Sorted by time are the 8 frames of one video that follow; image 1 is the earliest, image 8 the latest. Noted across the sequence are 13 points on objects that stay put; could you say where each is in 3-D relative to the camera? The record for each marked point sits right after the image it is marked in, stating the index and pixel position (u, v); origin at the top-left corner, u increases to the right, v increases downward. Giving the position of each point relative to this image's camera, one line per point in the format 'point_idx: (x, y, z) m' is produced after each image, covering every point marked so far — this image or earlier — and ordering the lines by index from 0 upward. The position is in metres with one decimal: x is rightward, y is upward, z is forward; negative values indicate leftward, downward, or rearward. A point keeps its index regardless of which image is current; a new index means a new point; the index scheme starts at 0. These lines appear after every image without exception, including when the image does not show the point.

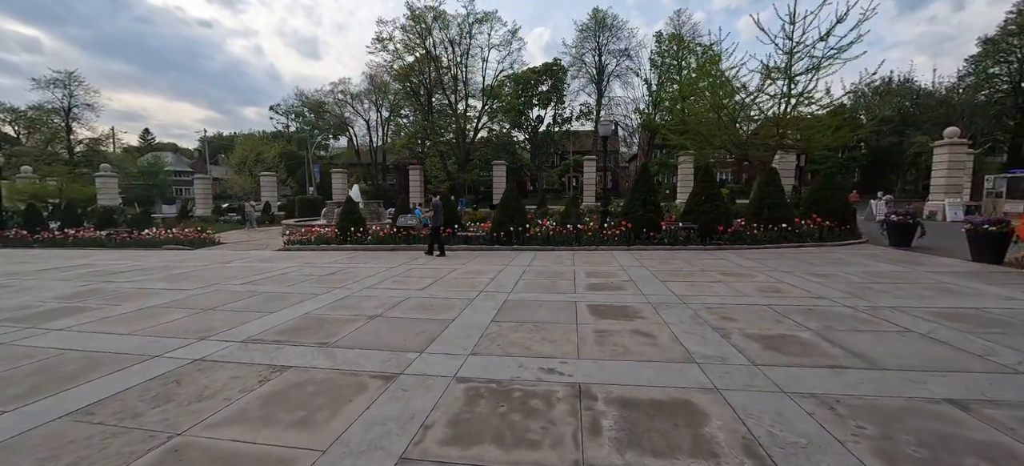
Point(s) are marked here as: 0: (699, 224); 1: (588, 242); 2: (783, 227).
0: (+5.4, +0.3, +11.1) m
1: (+2.4, -0.3, +11.5) m
2: (+7.9, +0.2, +11.1) m
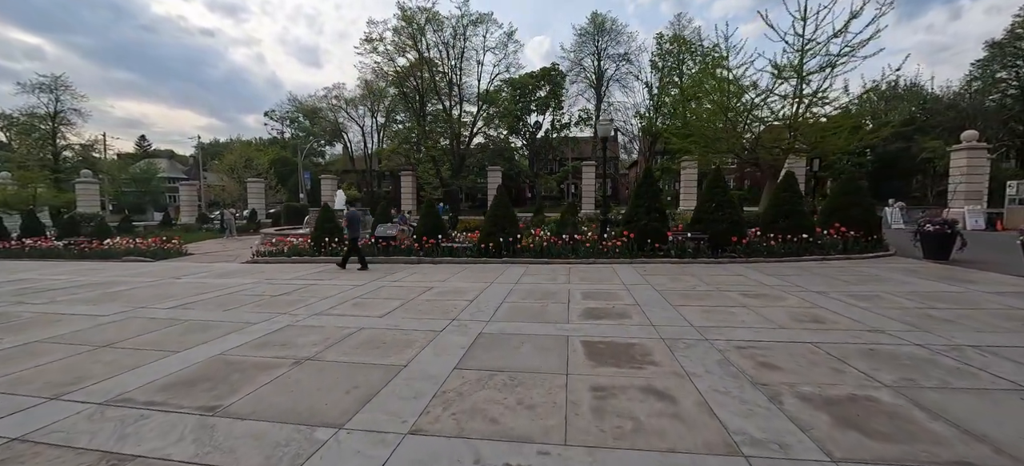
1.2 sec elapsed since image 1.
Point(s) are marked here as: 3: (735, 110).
0: (+5.1, 0.0, +9.9) m
1: (+2.1, -0.6, +10.3) m
2: (+7.6, -0.1, +9.9) m
3: (+9.1, +5.1, +15.7) m
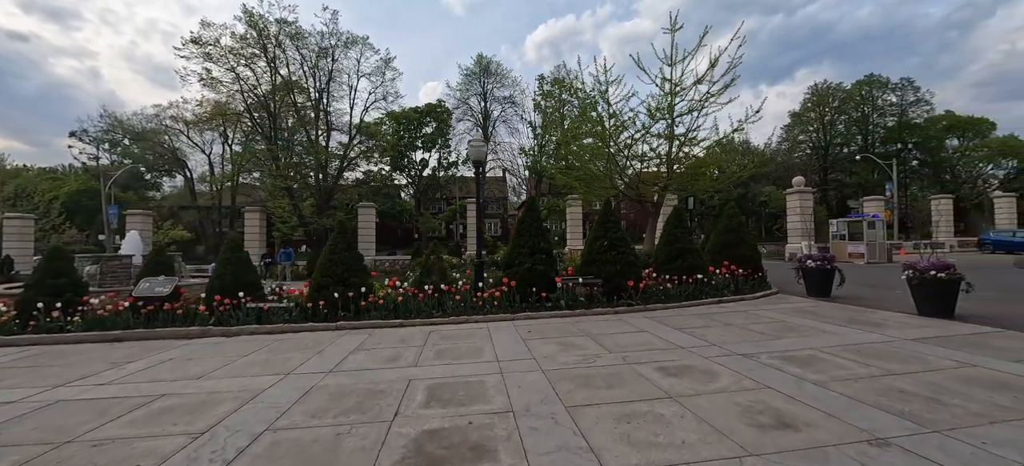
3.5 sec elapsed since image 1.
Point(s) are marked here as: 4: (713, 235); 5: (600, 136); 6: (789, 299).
0: (+1.9, -1.0, +8.2) m
1: (-1.1, -1.6, +7.7) m
2: (+4.3, -1.1, +8.9) m
3: (+4.1, +3.5, +15.4) m
4: (+5.5, -0.1, +10.3) m
5: (+3.5, +3.8, +15.0) m
6: (+6.2, -1.5, +8.4) m
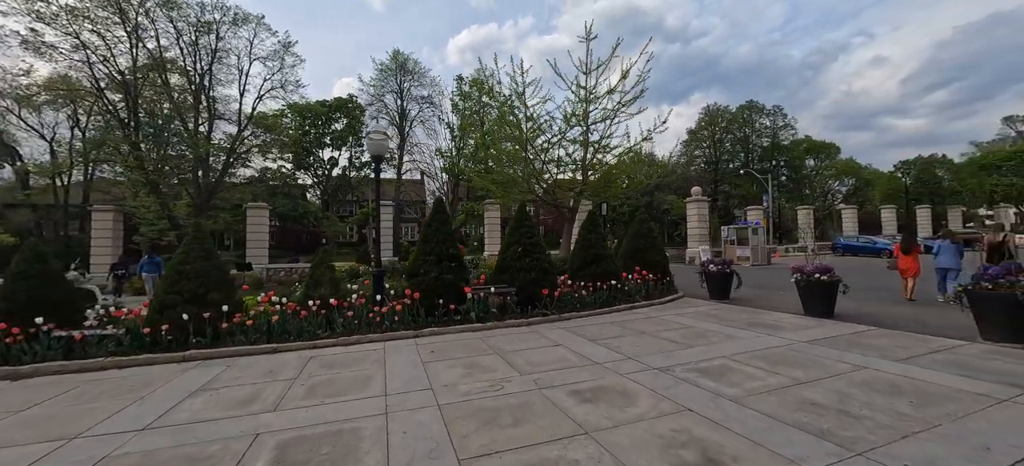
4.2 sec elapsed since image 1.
0: (+0.1, -1.1, +7.6) m
1: (-2.8, -1.7, +6.5) m
2: (+2.3, -1.2, +8.8) m
3: (+0.7, +3.3, +15.1) m
4: (+3.1, -0.2, +10.4) m
5: (+0.2, +3.6, +14.7) m
6: (+4.2, -1.6, +8.7) m
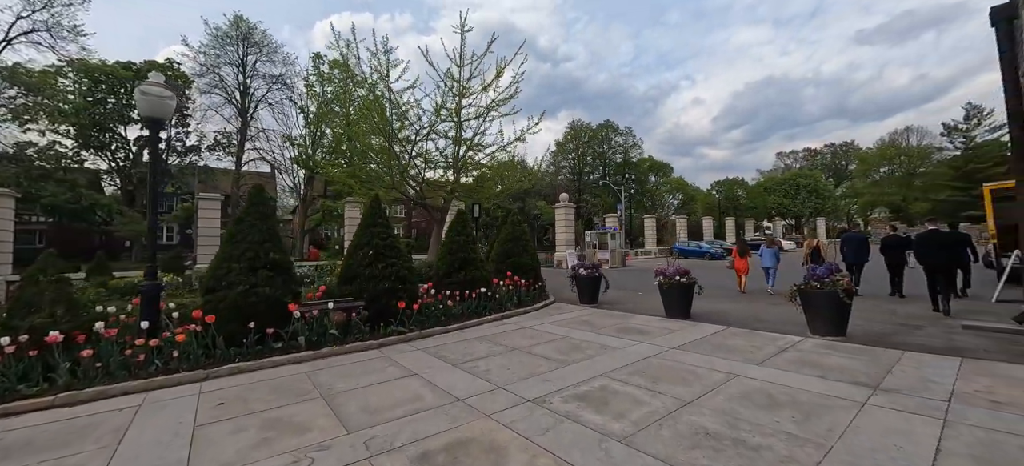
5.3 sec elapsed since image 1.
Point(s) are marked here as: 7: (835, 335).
0: (-2.4, -1.1, +6.1) m
1: (-4.8, -1.6, +4.1) m
2: (-0.7, -1.2, +7.9) m
3: (-4.2, +3.2, +13.5) m
4: (-0.4, -0.3, +9.8) m
5: (-4.5, +3.6, +12.9) m
6: (+1.2, -1.7, +8.5) m
7: (+3.8, -1.2, +4.4) m
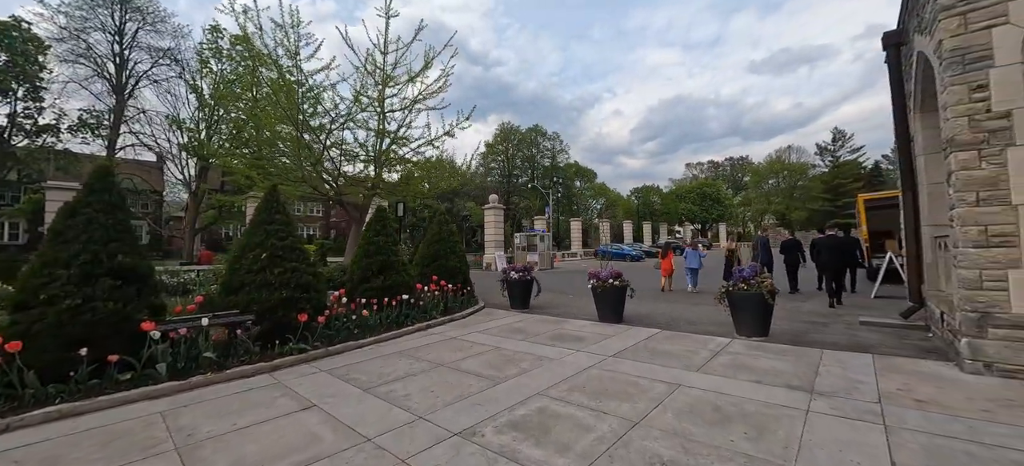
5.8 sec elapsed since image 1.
0: (-3.4, -1.1, +5.0) m
1: (-5.4, -1.6, +2.6) m
2: (-2.1, -1.2, +7.1) m
3: (-6.5, +3.2, +12.0) m
4: (-2.2, -0.3, +9.0) m
5: (-6.7, +3.6, +11.4) m
6: (-0.4, -1.7, +8.0) m
7: (+3.0, -1.2, +4.5) m
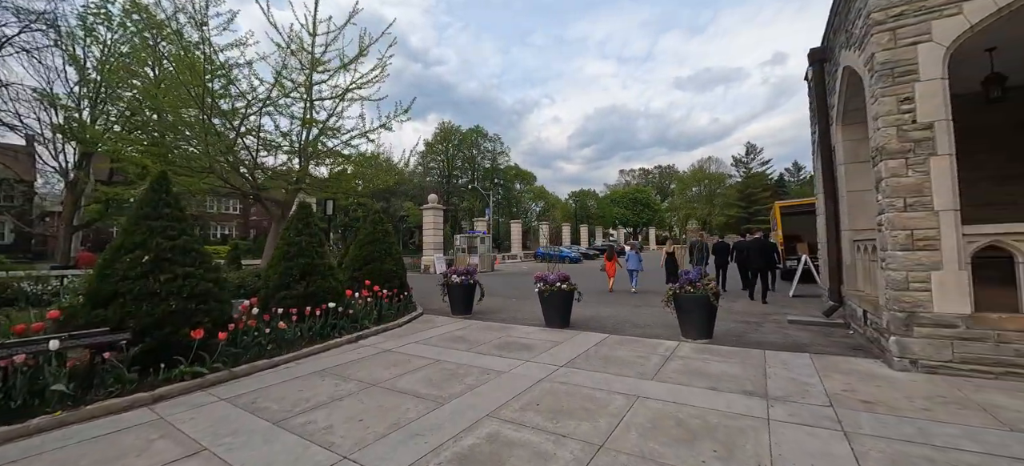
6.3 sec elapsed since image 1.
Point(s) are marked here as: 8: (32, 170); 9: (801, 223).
0: (-4.1, -1.0, +4.0) m
1: (-5.6, -1.5, +1.3) m
2: (-3.1, -1.2, +6.3) m
3: (-8.2, +3.2, +10.4) m
4: (-3.5, -0.3, +8.2) m
5: (-8.3, +3.6, +9.8) m
6: (-1.5, -1.8, +7.5) m
7: (+2.3, -1.3, +4.5) m
8: (-22.9, +3.2, +17.5) m
9: (+8.3, +0.3, +10.8) m
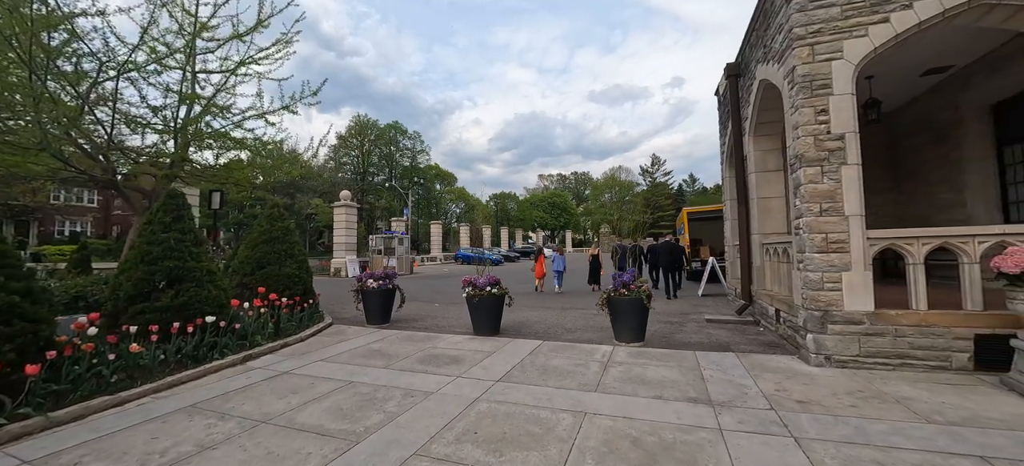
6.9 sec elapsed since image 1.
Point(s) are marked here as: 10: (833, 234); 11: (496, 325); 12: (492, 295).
0: (-4.7, -1.0, +2.7) m
1: (-5.6, -1.4, -0.3) m
2: (-4.2, -1.2, +5.1) m
3: (-10.0, +3.3, +8.1) m
4: (-4.9, -0.3, +6.8) m
5: (-9.9, +3.7, +7.4) m
6: (-2.9, -1.7, +6.6) m
7: (+1.5, -1.3, +4.5) m
8: (-25.8, +3.4, +11.9) m
9: (+6.1, +0.2, +11.9) m
10: (+2.9, 0.0, +3.3) m
11: (-0.2, -1.3, +5.4) m
12: (-0.3, -0.9, +5.3) m
